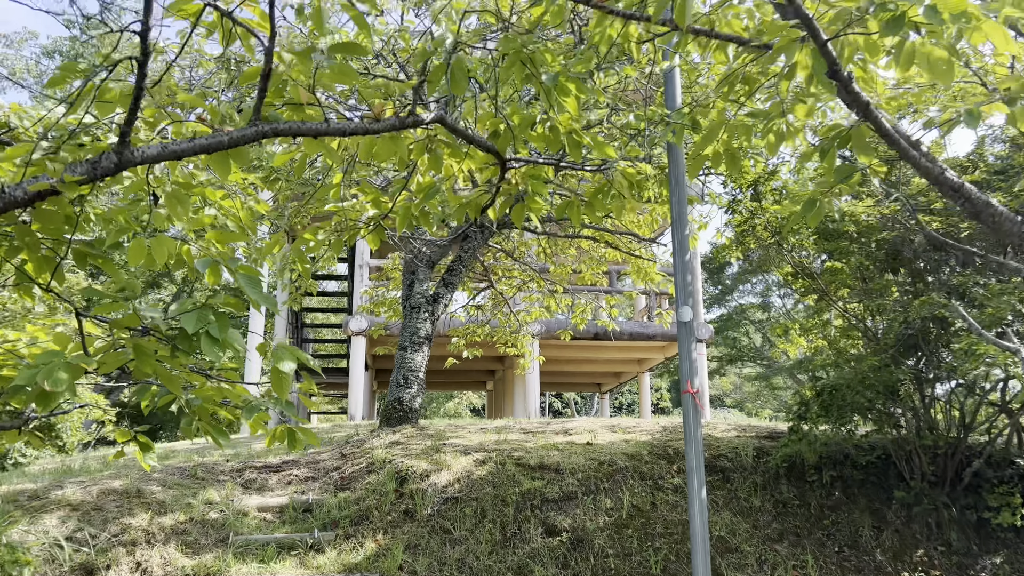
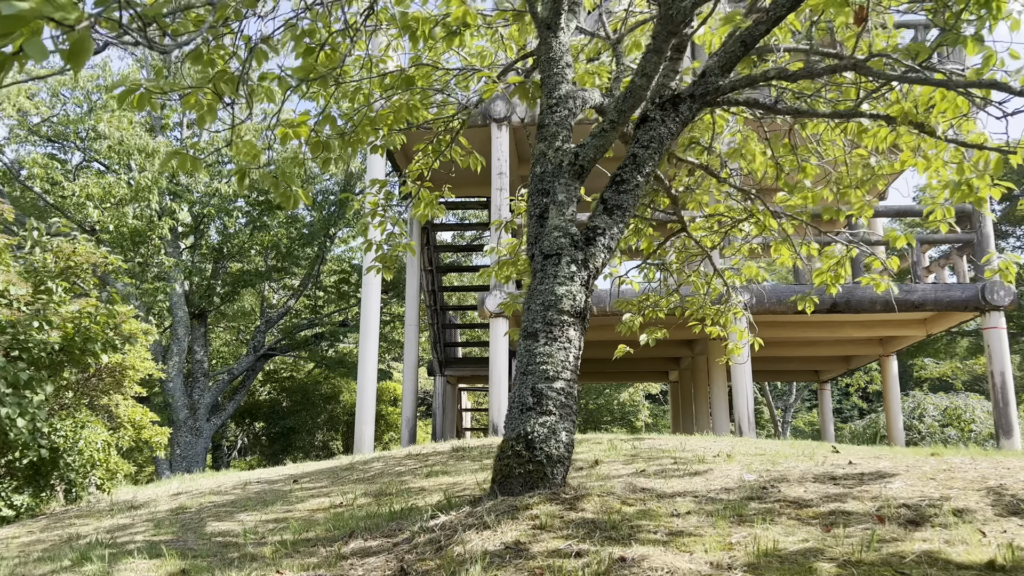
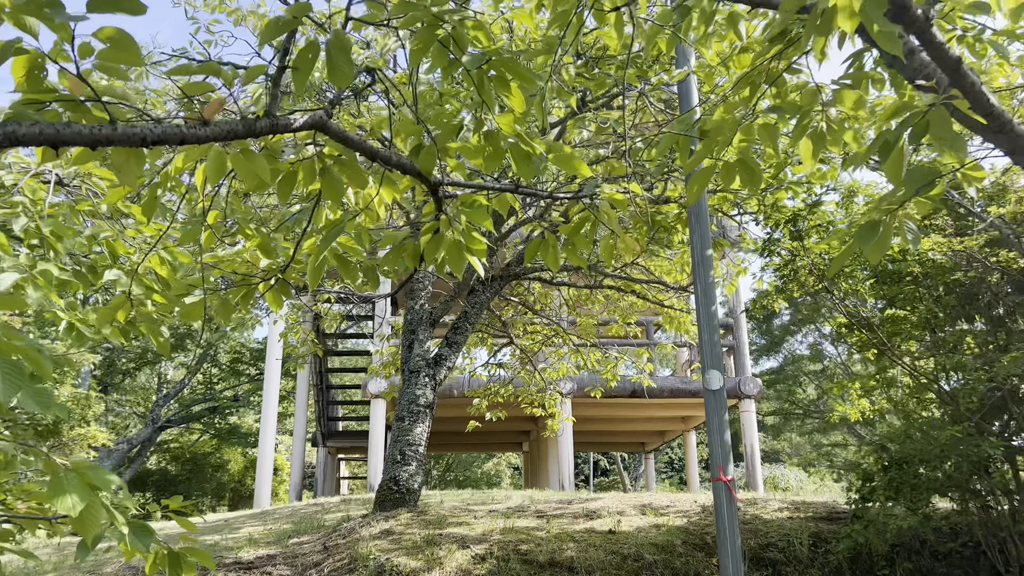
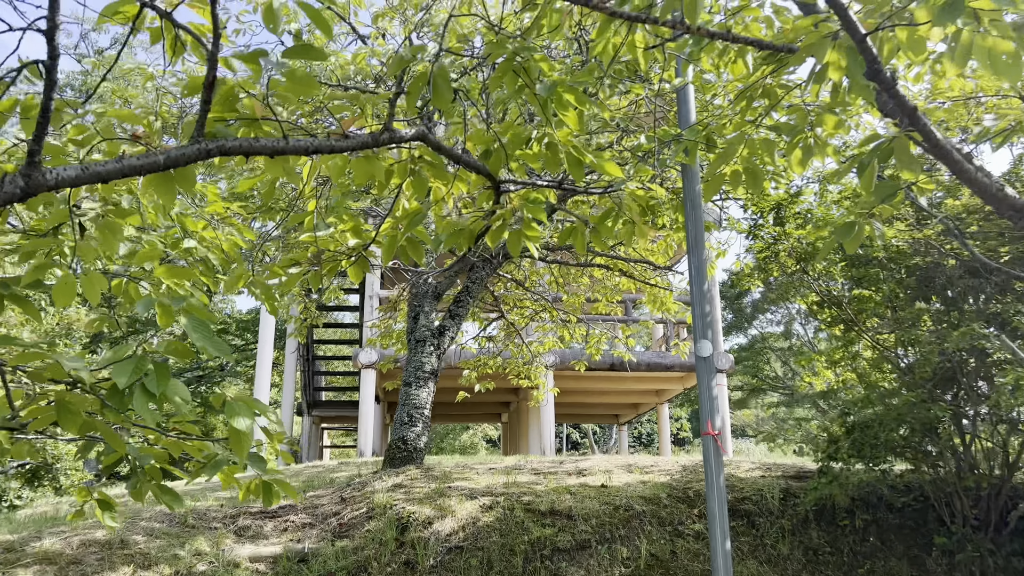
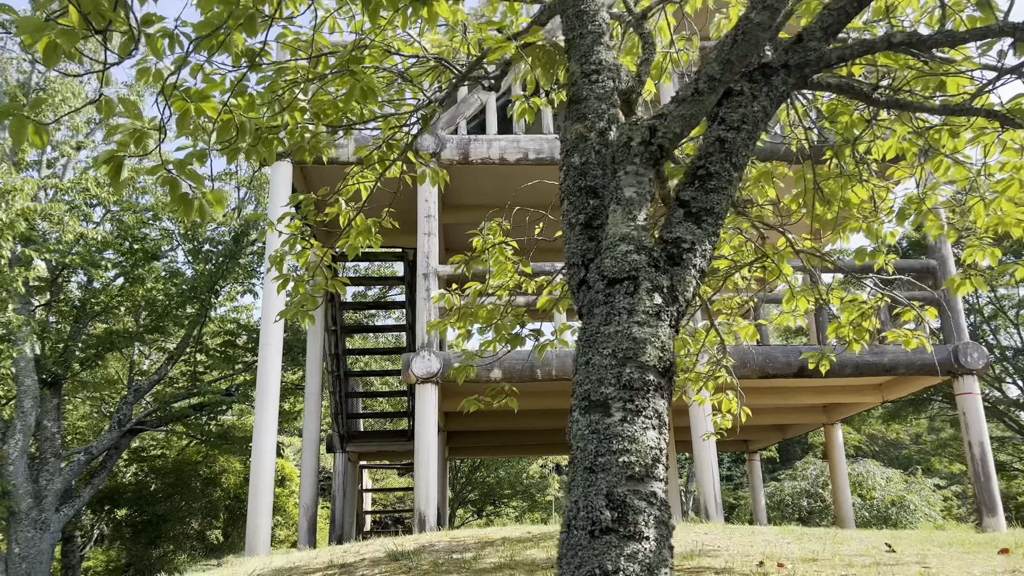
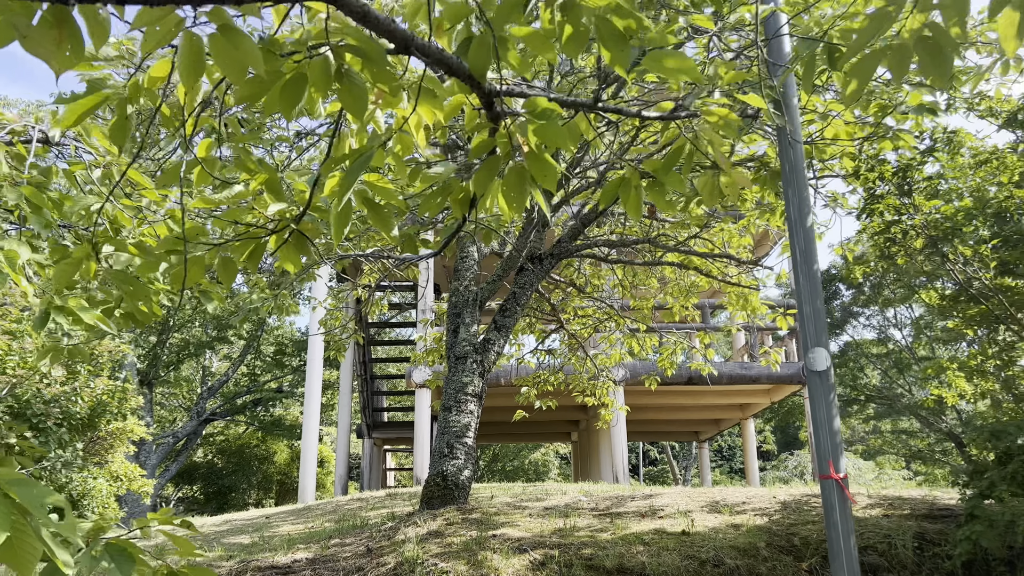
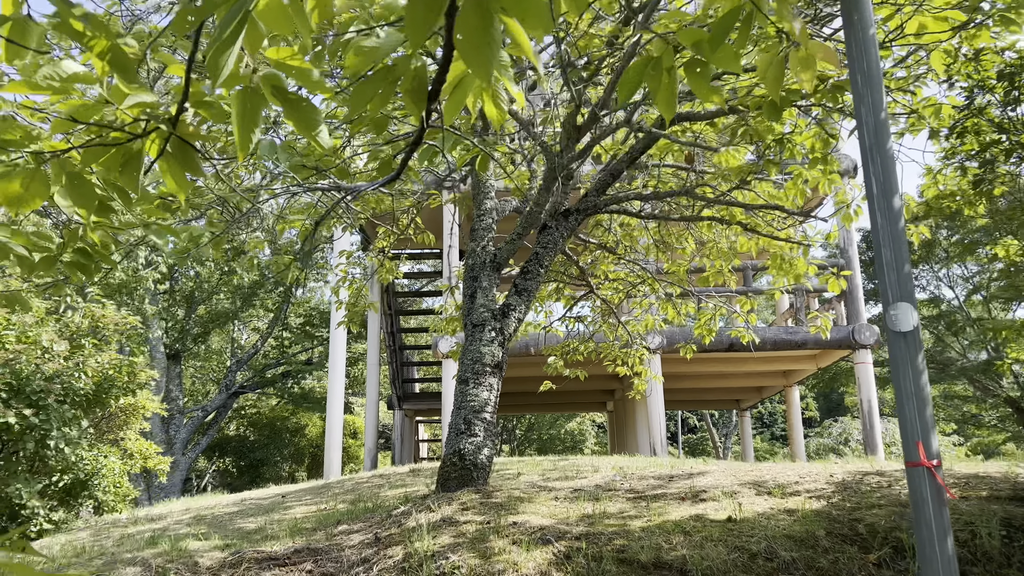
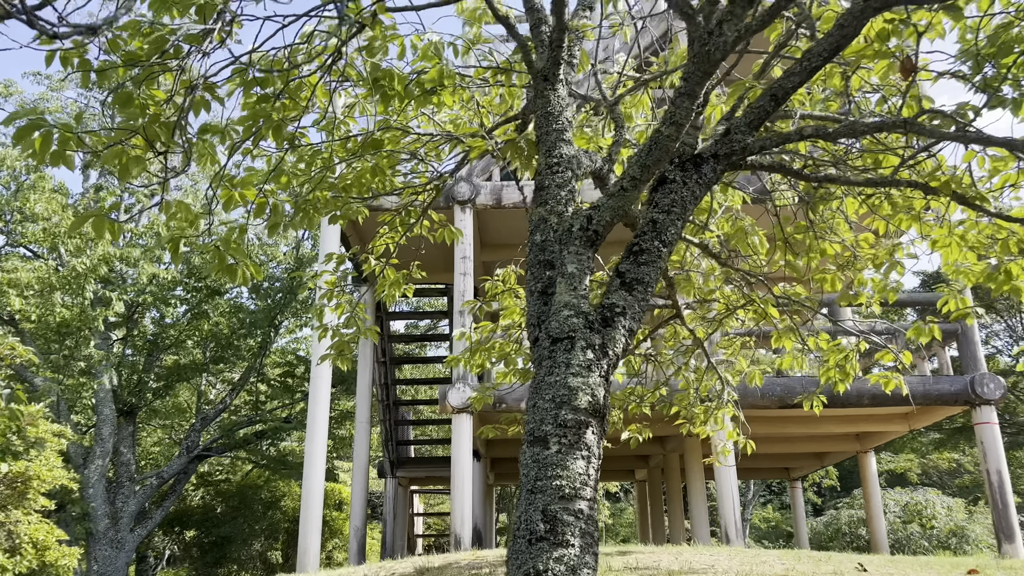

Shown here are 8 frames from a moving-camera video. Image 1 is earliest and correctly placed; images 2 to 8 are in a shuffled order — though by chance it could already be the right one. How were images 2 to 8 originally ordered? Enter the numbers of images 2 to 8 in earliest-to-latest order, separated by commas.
4, 3, 6, 7, 2, 8, 5
